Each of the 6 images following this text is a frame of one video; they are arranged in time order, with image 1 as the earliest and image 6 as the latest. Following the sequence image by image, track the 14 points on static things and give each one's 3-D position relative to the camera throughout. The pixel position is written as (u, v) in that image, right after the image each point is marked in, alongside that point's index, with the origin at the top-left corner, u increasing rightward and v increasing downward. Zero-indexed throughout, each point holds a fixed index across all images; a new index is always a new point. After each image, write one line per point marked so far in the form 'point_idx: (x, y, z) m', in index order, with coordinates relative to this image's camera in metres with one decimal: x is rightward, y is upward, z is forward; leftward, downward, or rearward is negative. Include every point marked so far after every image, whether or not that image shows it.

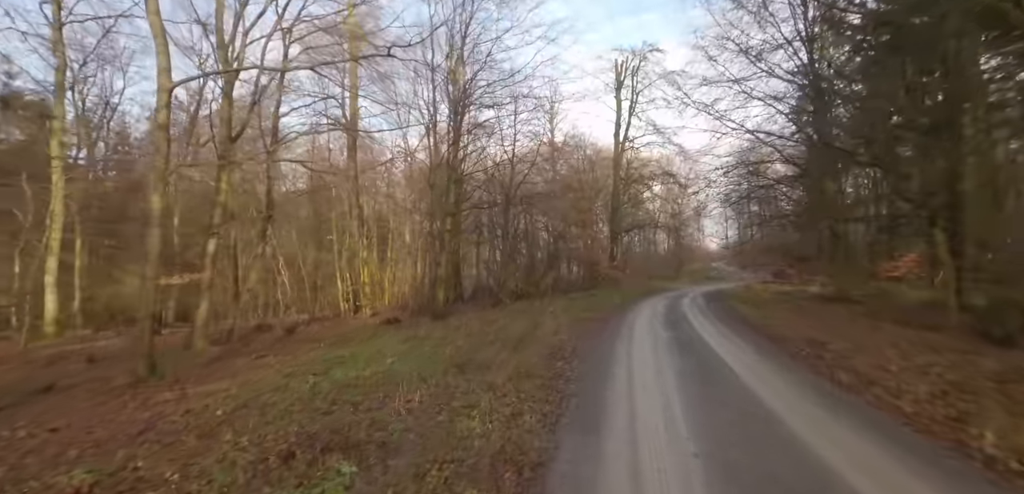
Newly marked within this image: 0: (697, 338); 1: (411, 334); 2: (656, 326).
0: (+4.8, -2.0, +12.9) m
1: (-2.7, -2.3, +12.1) m
2: (+4.4, -2.1, +14.6) m
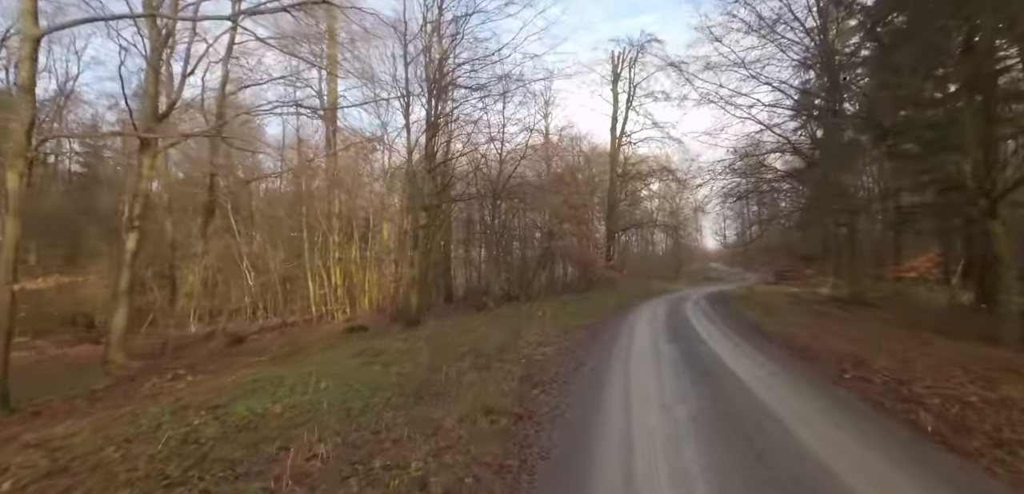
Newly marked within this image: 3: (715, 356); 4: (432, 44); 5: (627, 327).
0: (+4.2, -1.9, +11.1) m
1: (-3.2, -2.2, +10.3) m
2: (+3.9, -2.0, +12.8) m
3: (+4.1, -1.8, +9.8) m
4: (-2.8, +7.0, +15.9) m
5: (+3.2, -2.1, +12.9) m
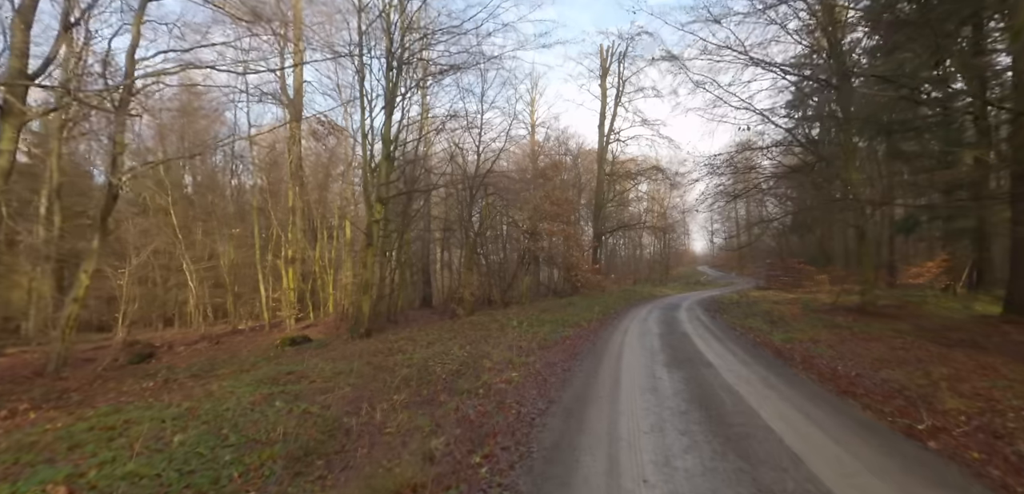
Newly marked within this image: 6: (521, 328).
0: (+3.5, -1.9, +9.3) m
1: (-3.9, -2.1, +8.3) m
2: (+3.2, -2.0, +11.0) m
3: (+3.4, -1.8, +8.0) m
4: (-3.5, +7.0, +14.0) m
5: (+2.5, -2.1, +11.0) m
6: (+0.3, -2.3, +12.8) m
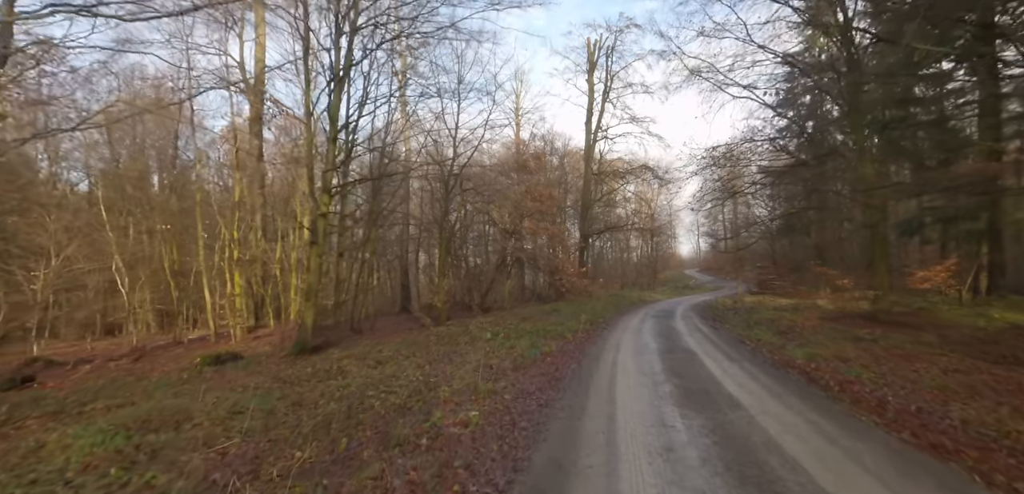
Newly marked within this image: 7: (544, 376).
0: (+3.0, -1.9, +7.5) m
1: (-4.5, -2.1, +6.3) m
2: (+2.6, -2.0, +9.2) m
3: (+2.9, -1.8, +6.2) m
4: (-4.2, +7.0, +12.1) m
5: (+1.9, -2.1, +9.2) m
6: (-0.4, -2.2, +11.0) m
7: (+0.5, -2.0, +7.3) m
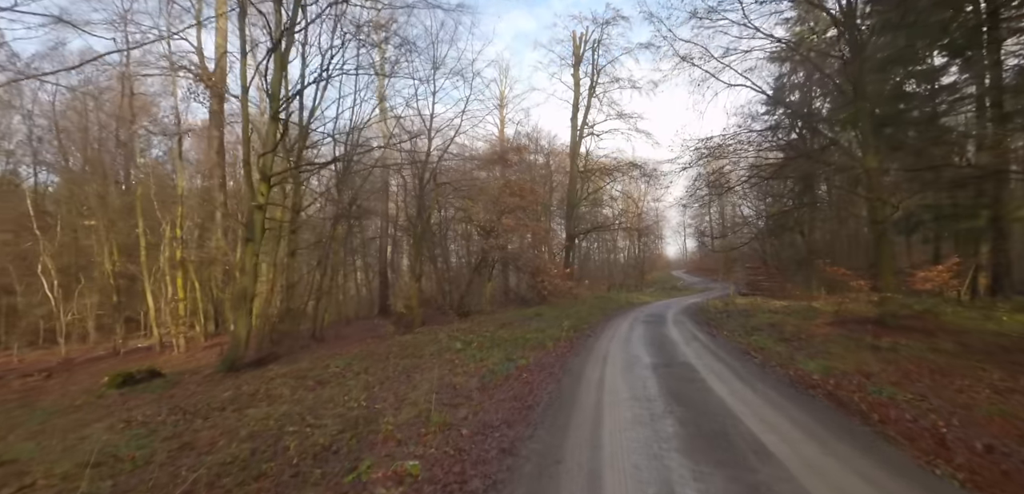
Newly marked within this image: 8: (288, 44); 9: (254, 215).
0: (+2.5, -1.8, +6.2) m
1: (-4.9, -2.0, +4.9) m
2: (+2.0, -1.9, +7.9) m
3: (+2.4, -1.7, +4.9) m
4: (-4.8, +7.1, +10.6) m
5: (+1.4, -2.0, +7.9) m
6: (-1.0, -2.2, +9.6) m
7: (0.0, -2.0, +5.9) m
8: (-4.3, +3.9, +9.2) m
9: (-4.7, +0.6, +8.5) m
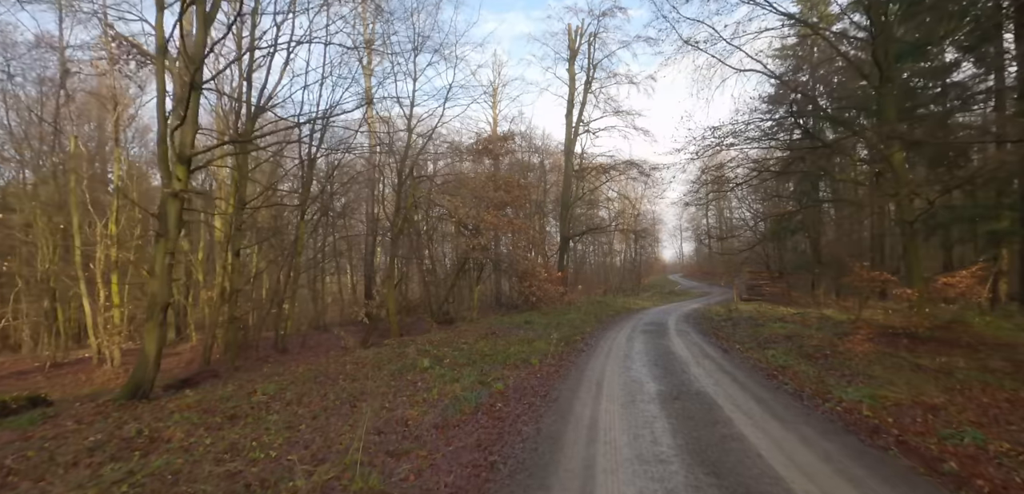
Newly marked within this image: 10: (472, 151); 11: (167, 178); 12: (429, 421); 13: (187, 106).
0: (+2.1, -1.8, +4.7) m
1: (-5.3, -1.9, +3.2) m
2: (+1.7, -1.9, +6.4) m
3: (+2.1, -1.7, +3.4) m
4: (-5.1, +7.1, +9.1) m
5: (+1.0, -2.0, +6.4) m
6: (-1.4, -2.2, +8.1) m
7: (-0.3, -1.9, +4.4) m
8: (-4.7, +4.0, +7.7) m
9: (-5.1, +0.6, +6.9) m
10: (-1.5, +4.0, +19.2) m
11: (-5.2, +1.0, +7.0) m
12: (-1.0, -2.1, +5.6) m
13: (-4.8, +2.1, +6.9) m
